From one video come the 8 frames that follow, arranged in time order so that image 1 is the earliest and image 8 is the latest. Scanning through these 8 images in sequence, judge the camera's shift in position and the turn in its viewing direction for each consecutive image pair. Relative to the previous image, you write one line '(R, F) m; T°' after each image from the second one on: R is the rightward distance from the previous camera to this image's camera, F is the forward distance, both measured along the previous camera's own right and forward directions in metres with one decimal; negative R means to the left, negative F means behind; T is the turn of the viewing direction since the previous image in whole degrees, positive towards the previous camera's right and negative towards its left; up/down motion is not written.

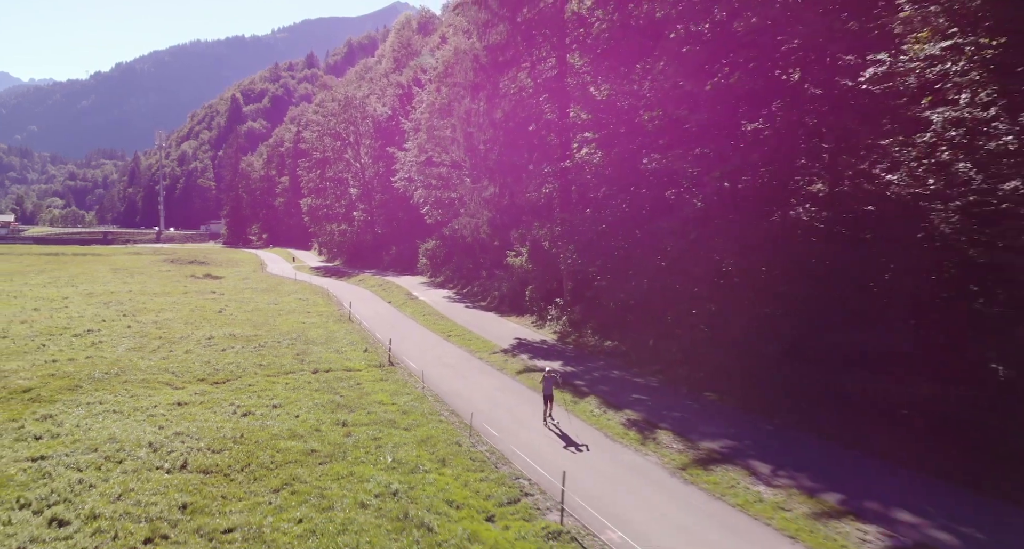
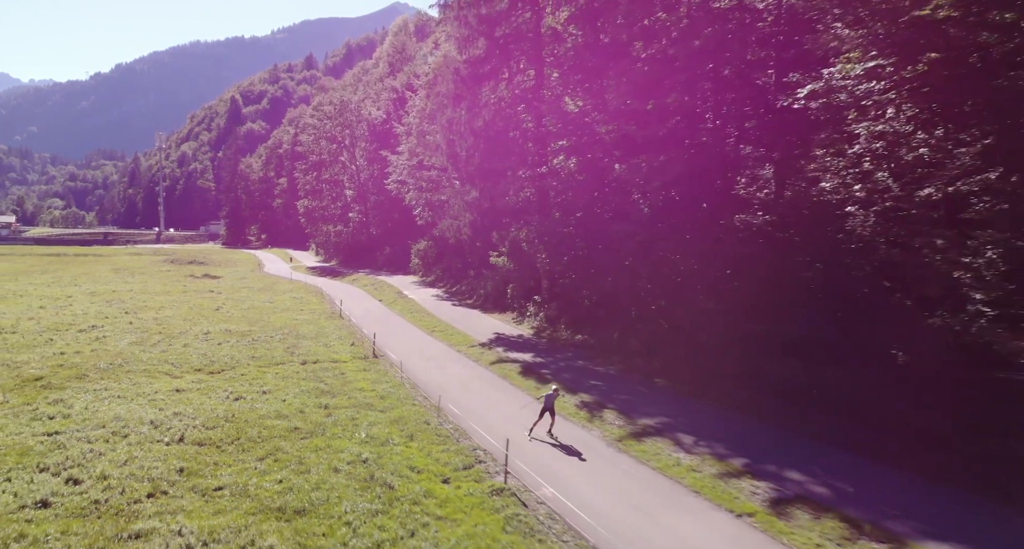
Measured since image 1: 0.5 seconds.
(+0.9, -1.9) m; 0°
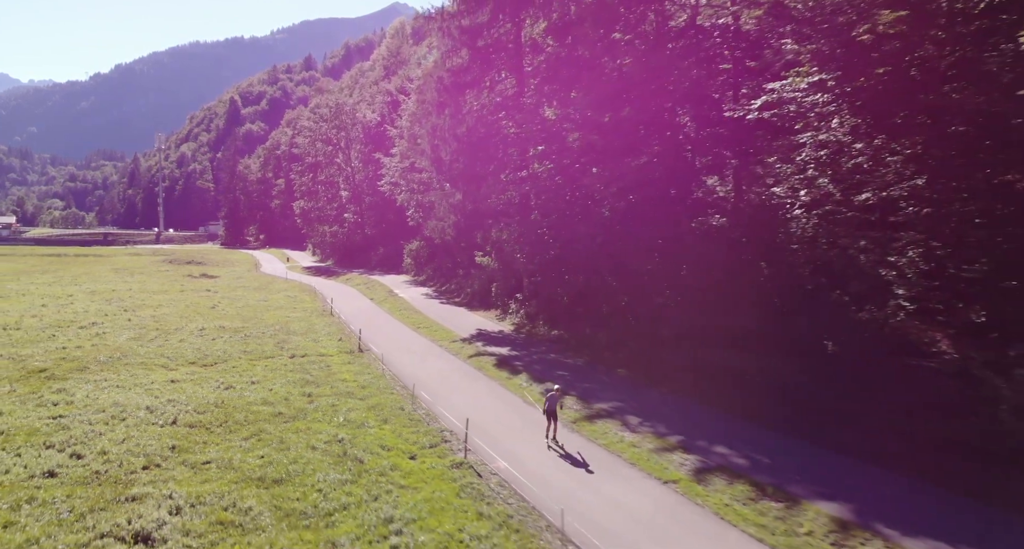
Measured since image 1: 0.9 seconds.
(+0.9, -1.5) m; 0°
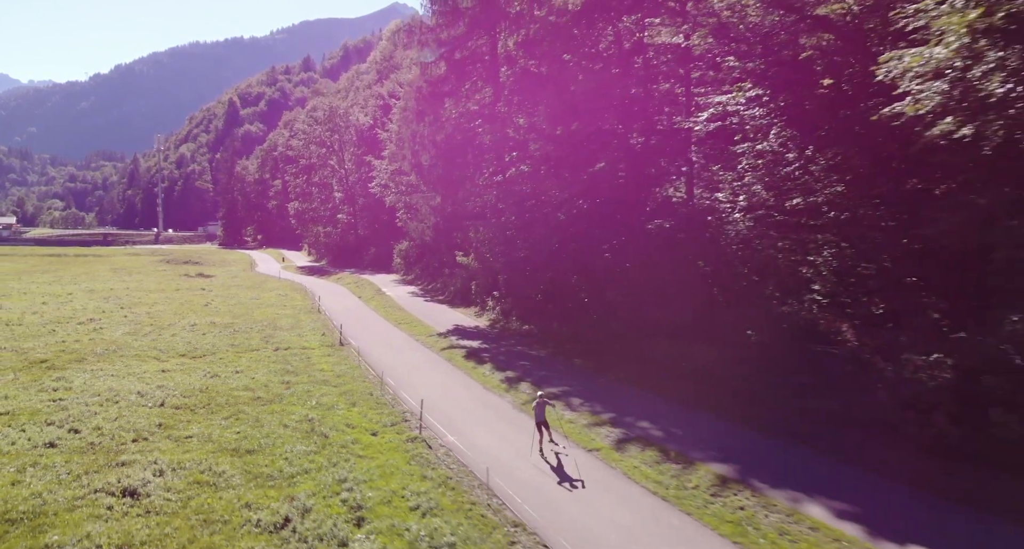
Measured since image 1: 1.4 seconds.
(+1.2, -1.9) m; 0°
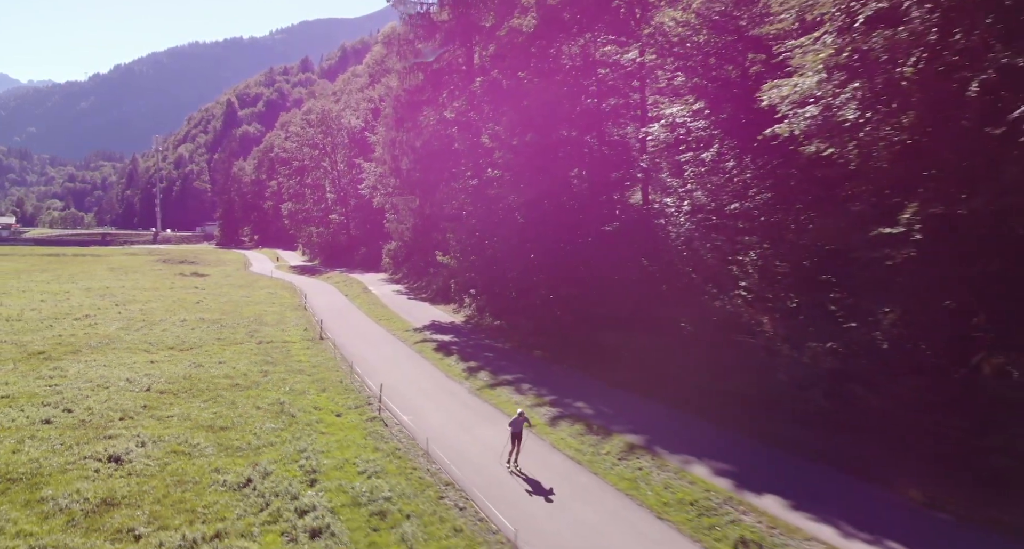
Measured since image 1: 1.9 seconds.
(+1.3, -1.9) m; 0°
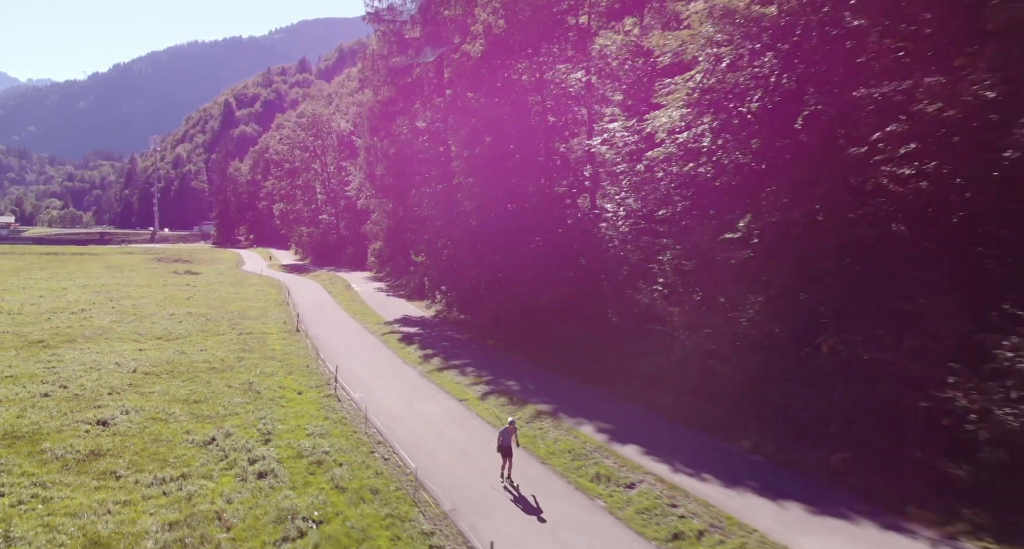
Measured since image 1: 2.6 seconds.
(+1.9, -2.8) m; 0°
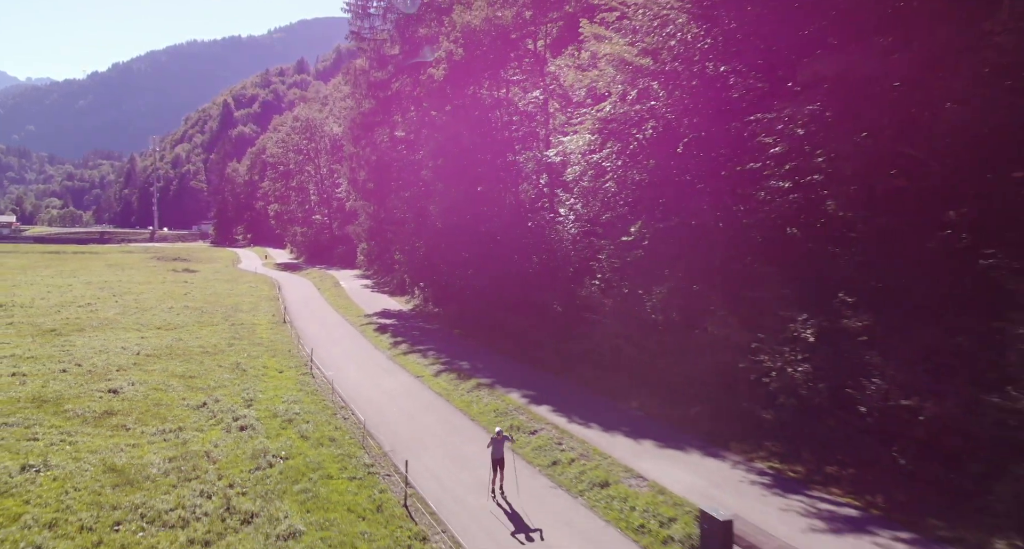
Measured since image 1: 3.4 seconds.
(+1.7, -3.5) m; 0°
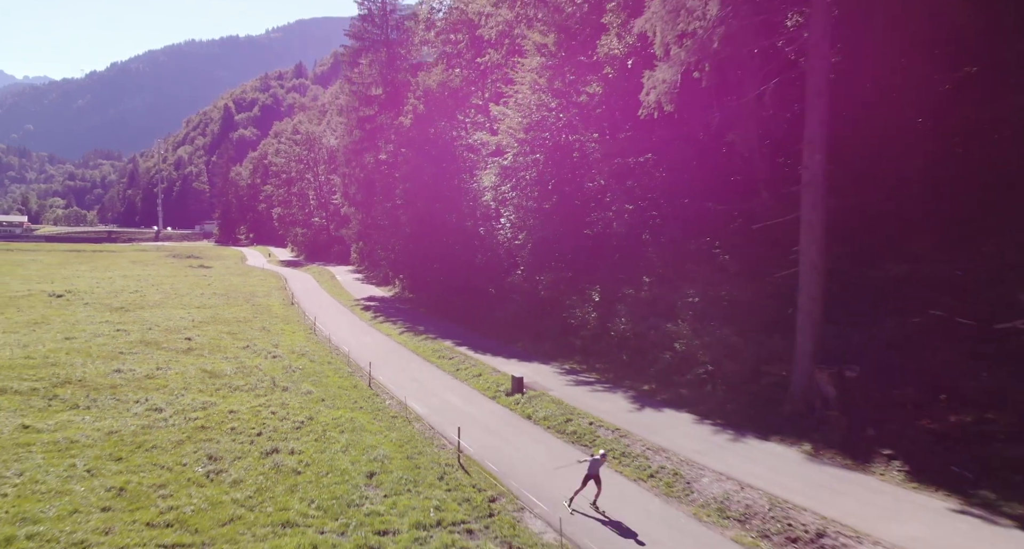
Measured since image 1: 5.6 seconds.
(+2.8, -11.0) m; 0°
